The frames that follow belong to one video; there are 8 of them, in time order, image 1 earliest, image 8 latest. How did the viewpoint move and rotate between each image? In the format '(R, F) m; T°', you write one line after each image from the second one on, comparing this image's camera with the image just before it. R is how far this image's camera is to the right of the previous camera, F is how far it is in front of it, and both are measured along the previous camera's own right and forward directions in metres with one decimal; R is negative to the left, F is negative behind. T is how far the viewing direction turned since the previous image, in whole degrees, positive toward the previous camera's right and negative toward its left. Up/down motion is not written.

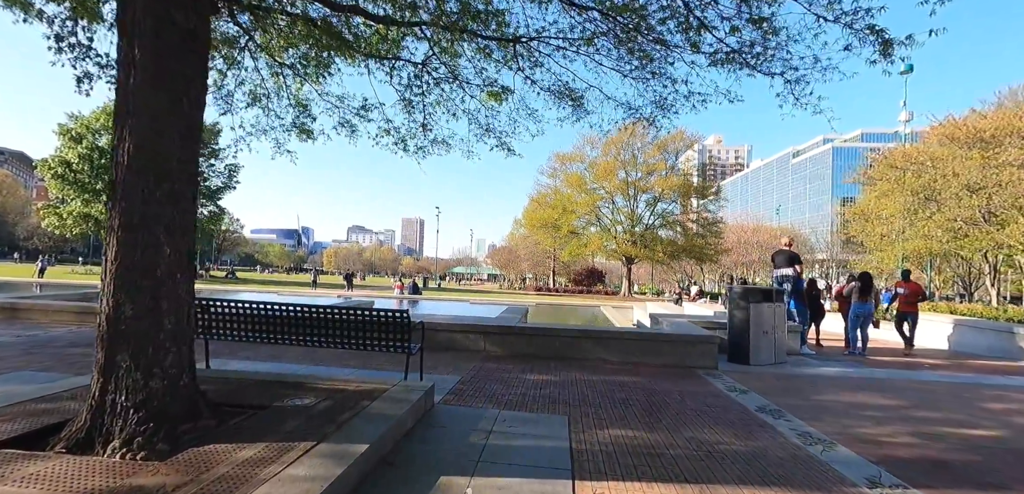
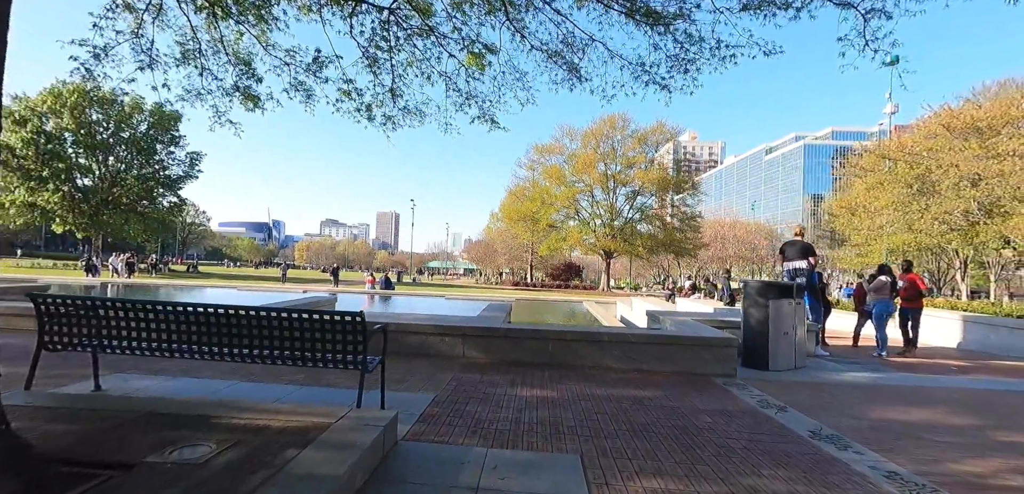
(-0.1, +1.2) m; +3°
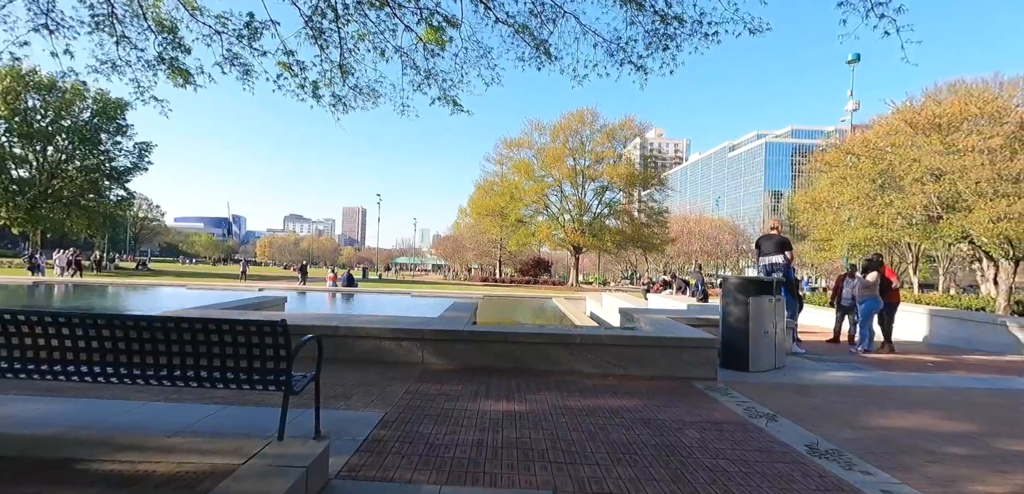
(+0.1, +0.6) m; +4°
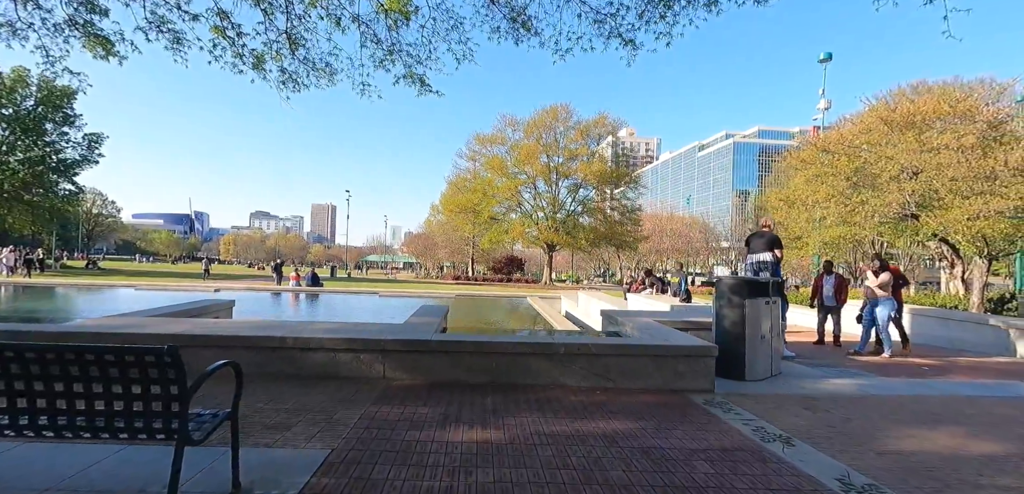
(0.0, +0.7) m; +3°
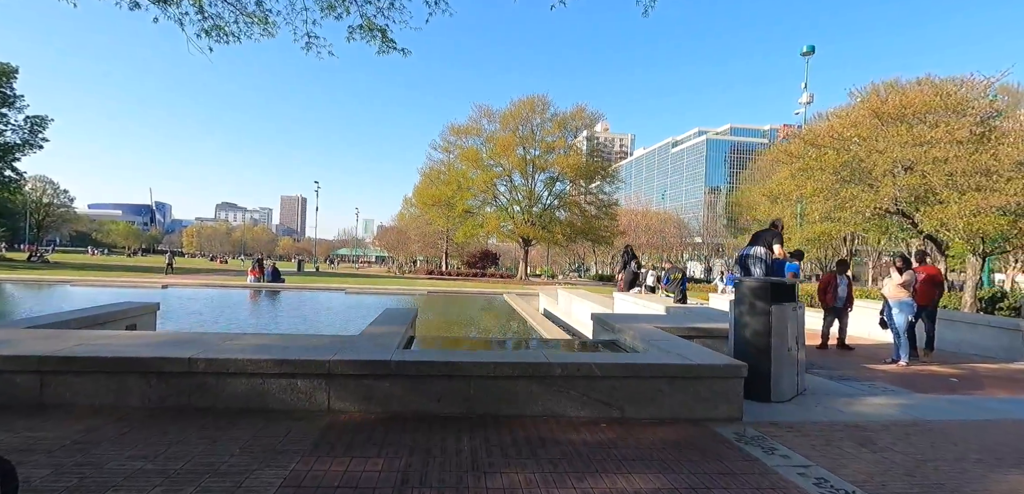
(-0.1, +1.1) m; +3°
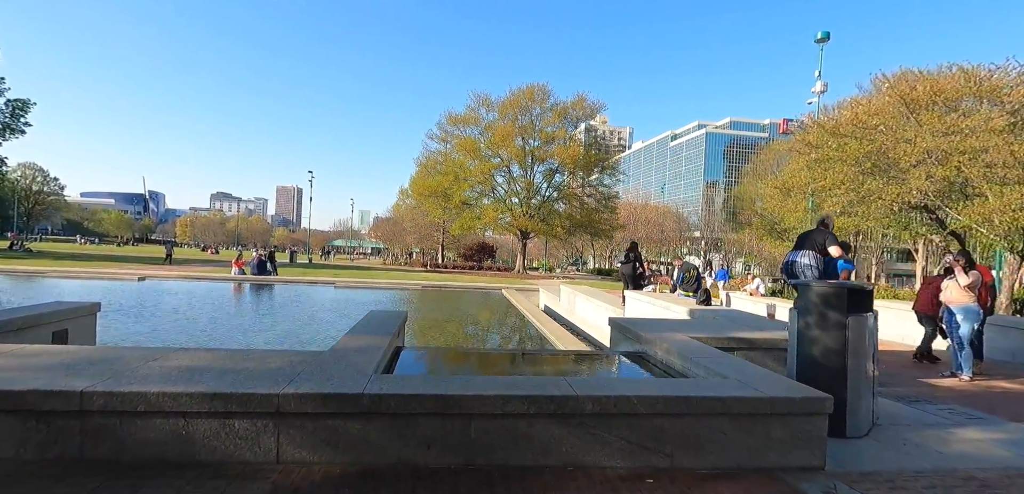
(-0.1, +1.0) m; 0°
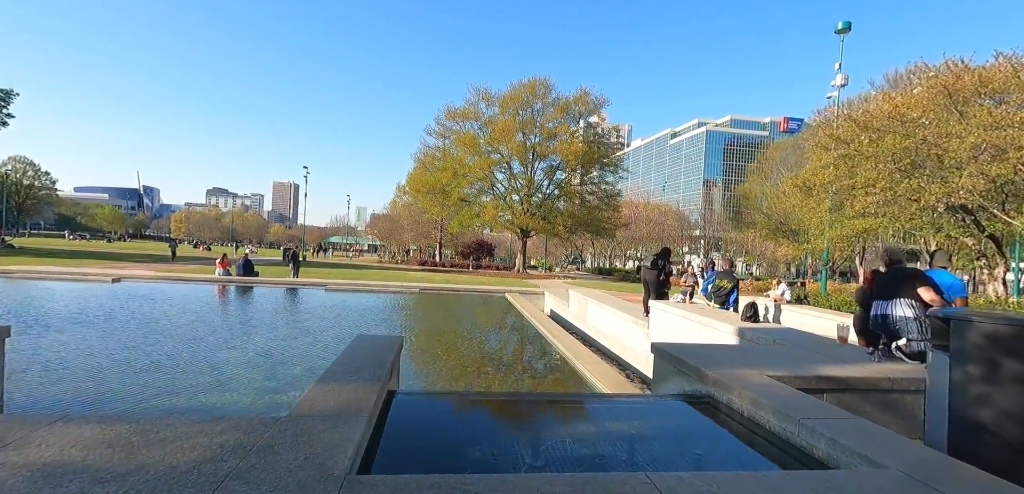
(-0.3, +1.2) m; 0°
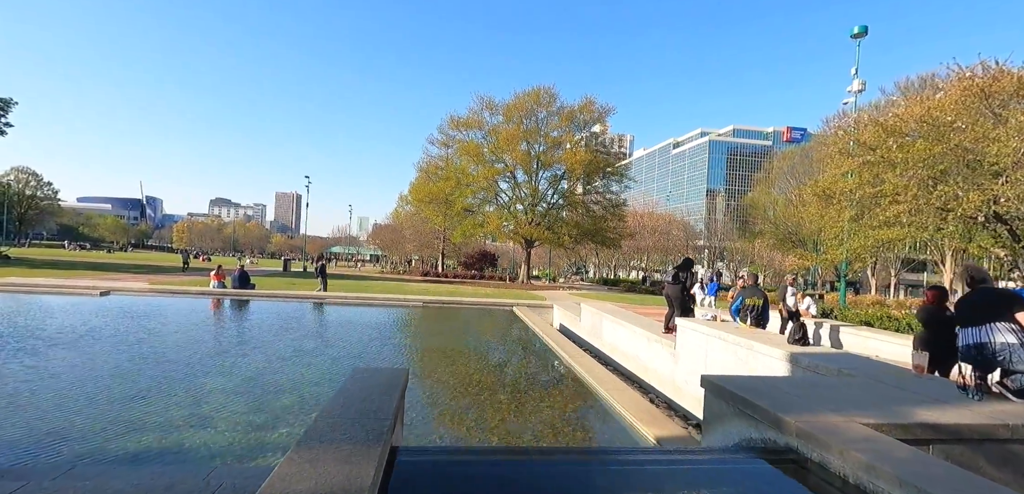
(-0.2, +0.8) m; 0°
